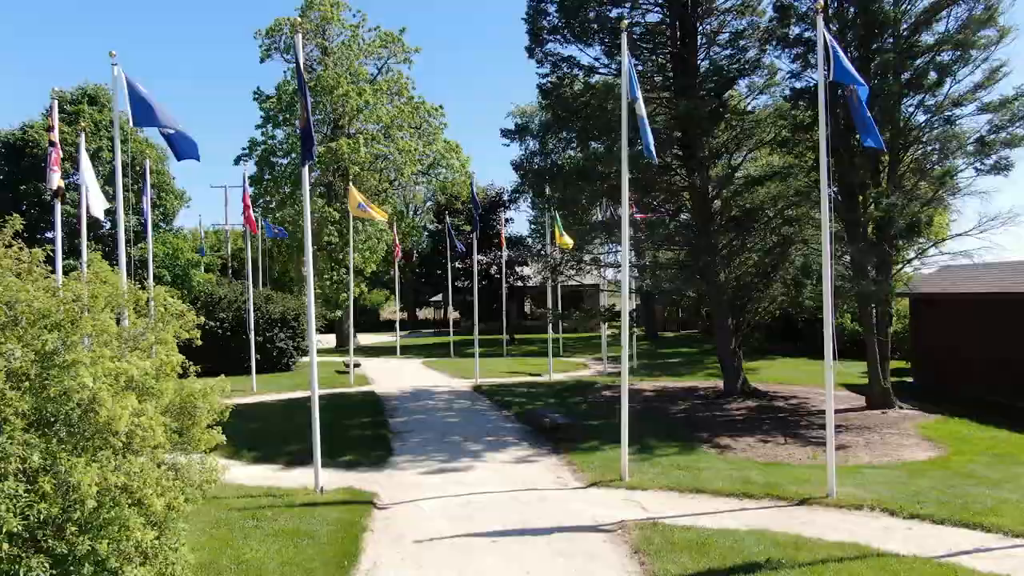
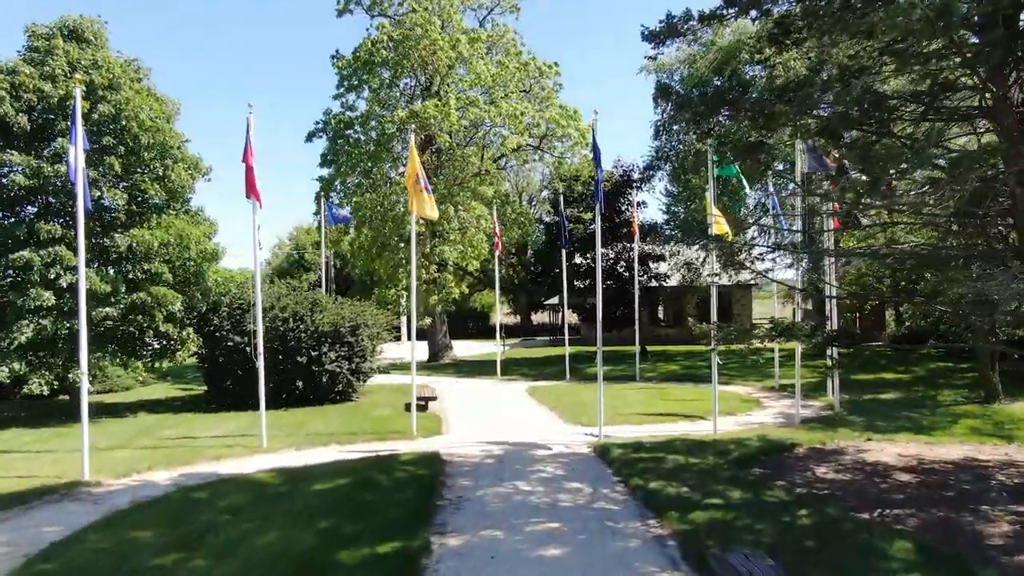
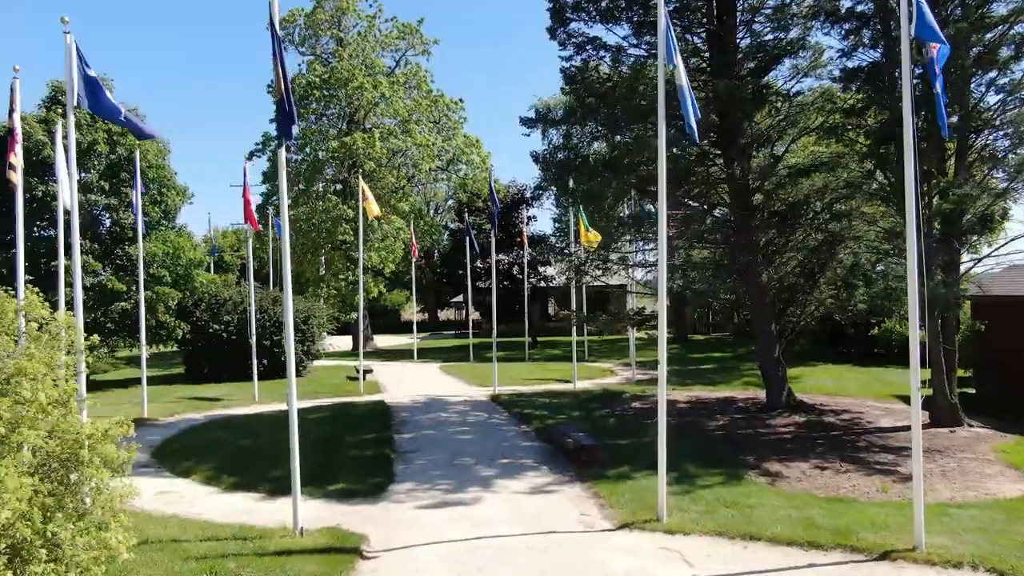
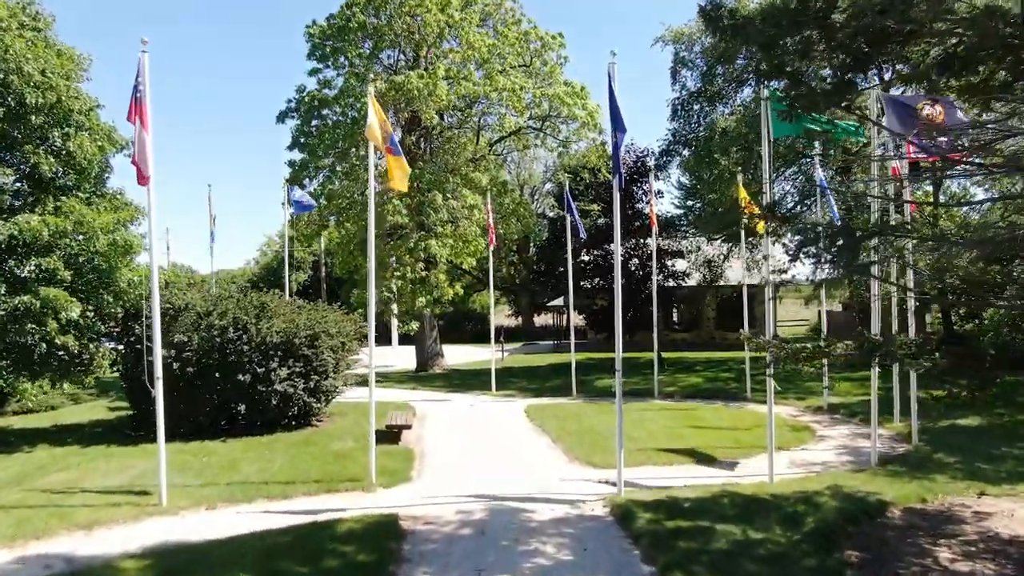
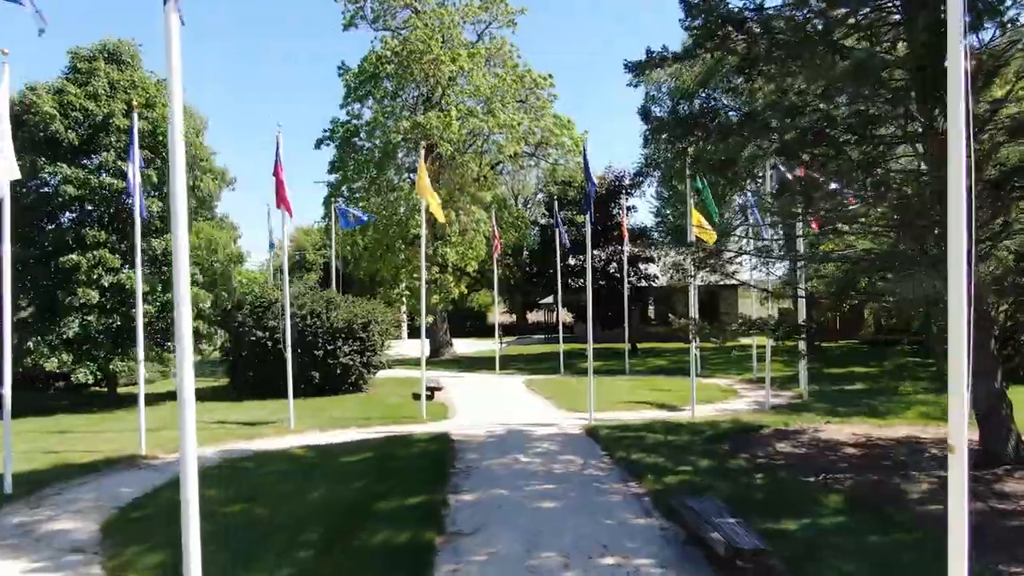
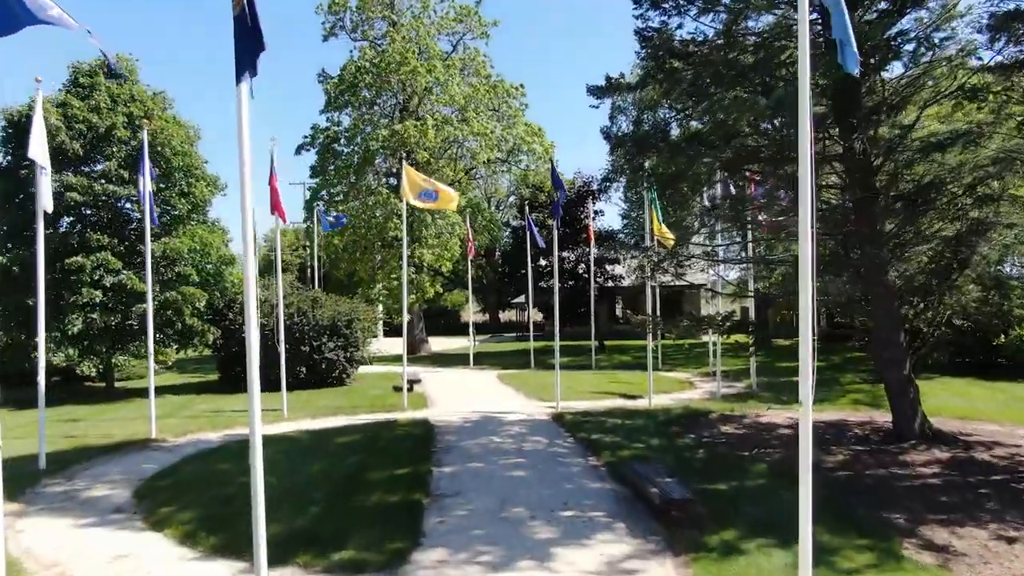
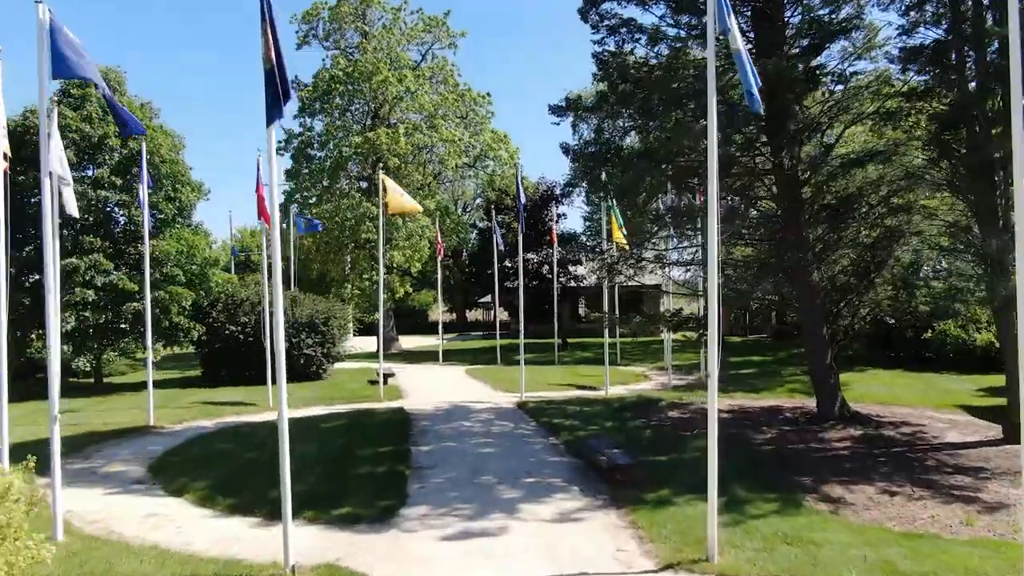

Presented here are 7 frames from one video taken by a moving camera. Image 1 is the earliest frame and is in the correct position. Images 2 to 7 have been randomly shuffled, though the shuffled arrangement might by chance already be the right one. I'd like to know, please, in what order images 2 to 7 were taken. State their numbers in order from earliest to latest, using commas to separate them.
3, 7, 6, 5, 2, 4
